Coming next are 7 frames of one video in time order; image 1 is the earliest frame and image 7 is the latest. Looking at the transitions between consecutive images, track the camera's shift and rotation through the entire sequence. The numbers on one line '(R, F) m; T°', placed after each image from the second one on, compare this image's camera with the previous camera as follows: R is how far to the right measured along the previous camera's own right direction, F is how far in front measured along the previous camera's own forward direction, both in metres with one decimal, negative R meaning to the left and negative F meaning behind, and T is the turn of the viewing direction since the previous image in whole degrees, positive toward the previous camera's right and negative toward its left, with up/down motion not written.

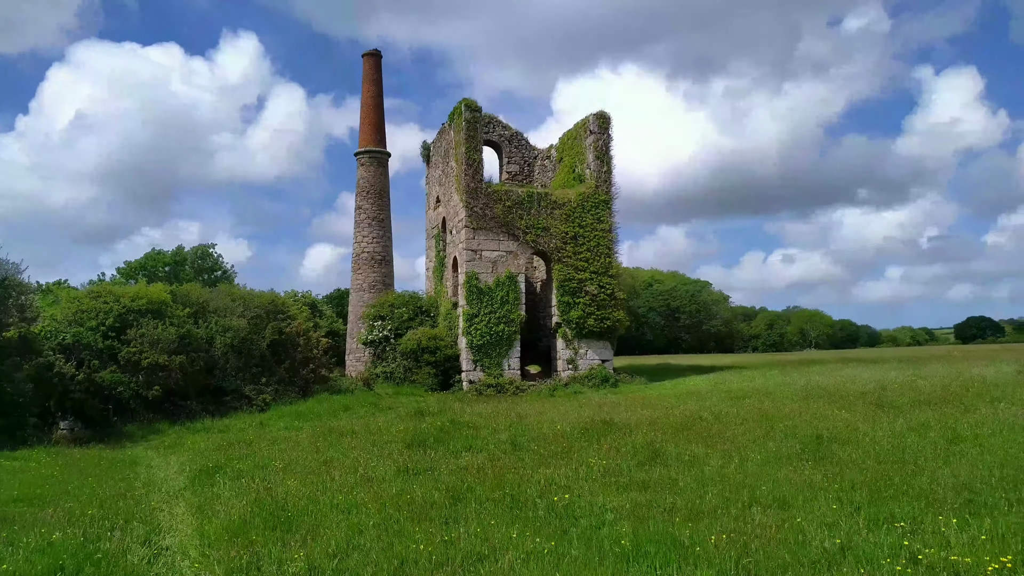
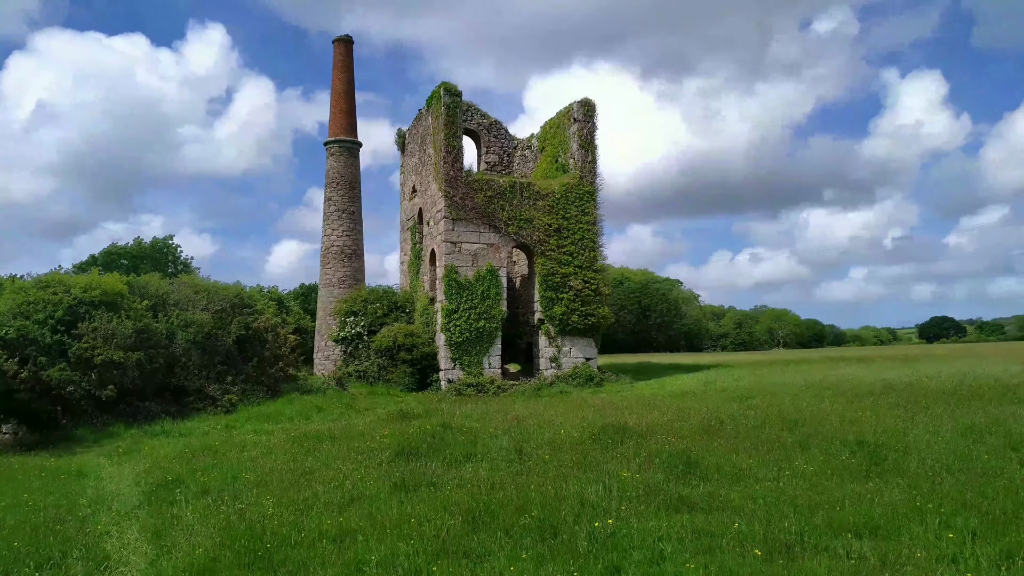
(-0.4, +1.0) m; +2°
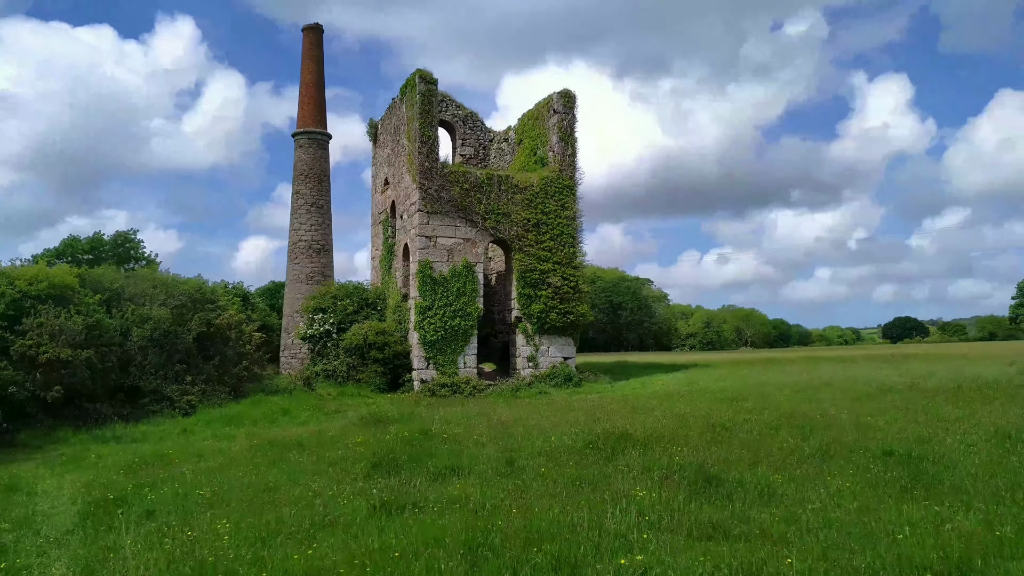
(-0.2, +0.8) m; +2°
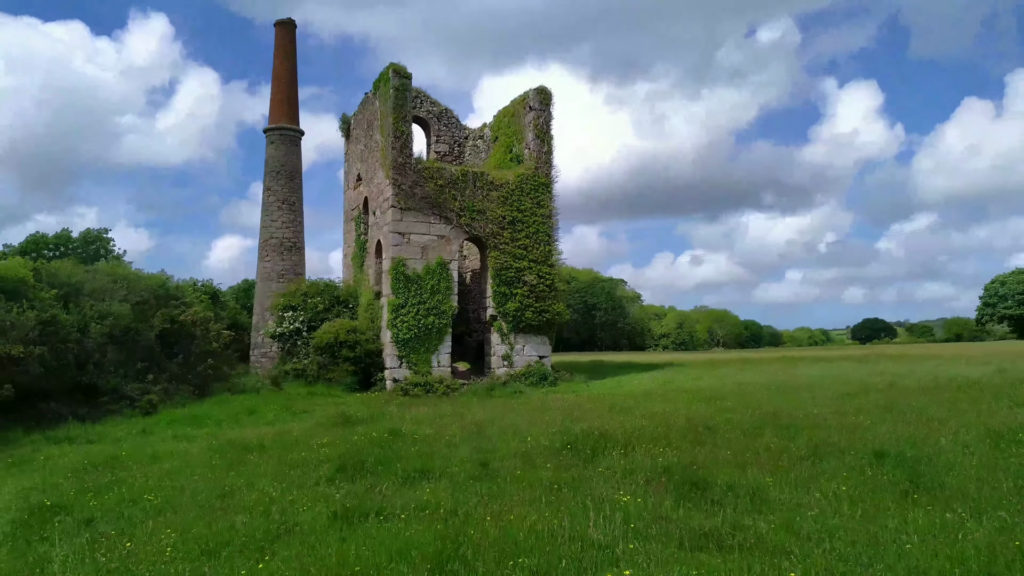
(0.0, +0.4) m; +2°
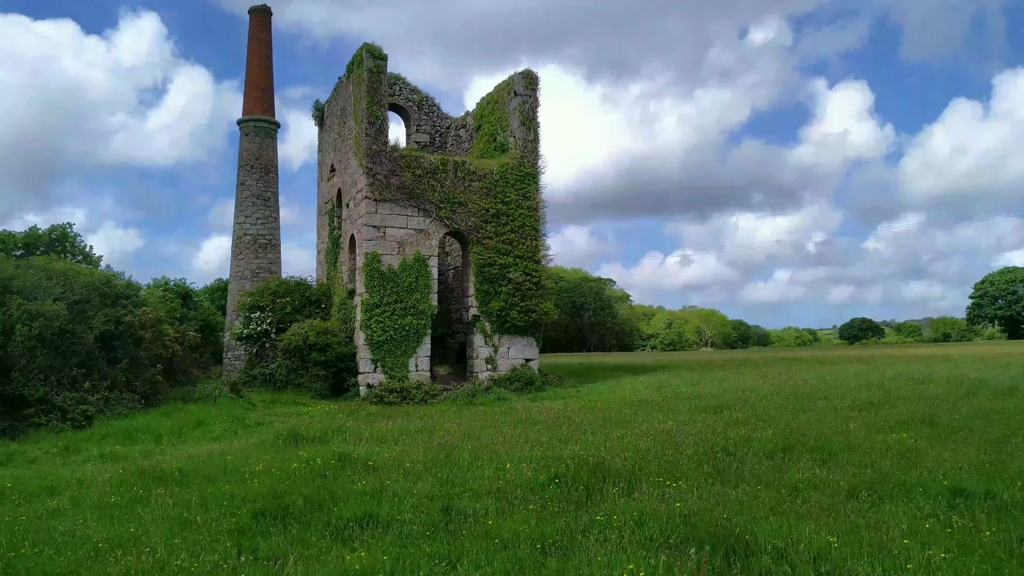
(+0.1, +1.5) m; +1°
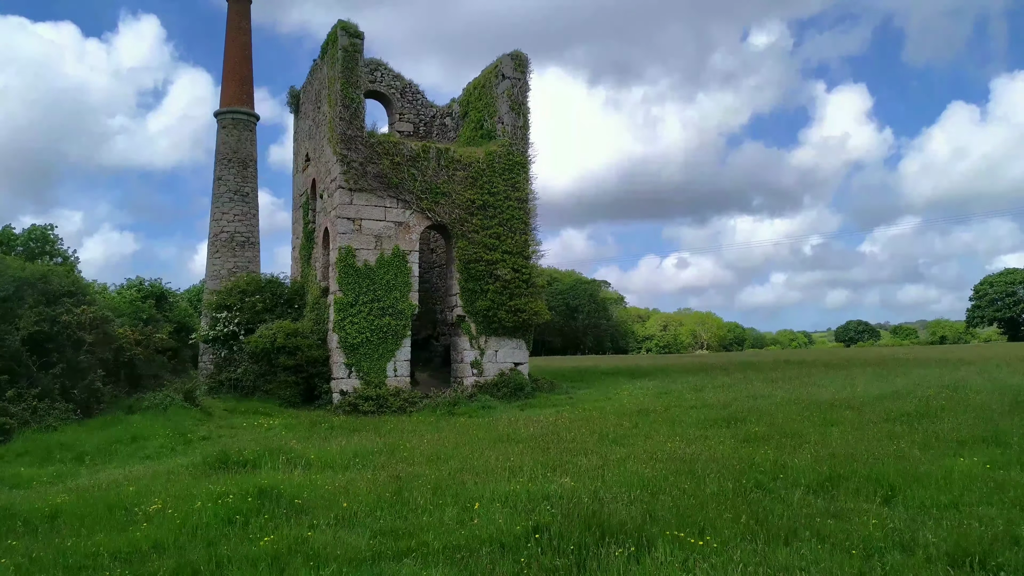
(+0.2, +1.5) m; 0°
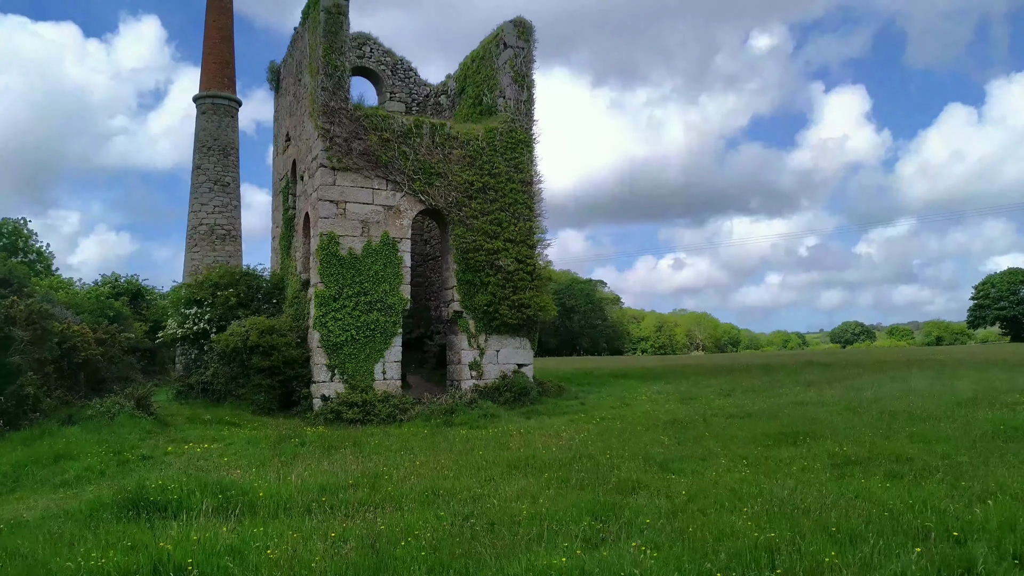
(-0.2, +2.0) m; 0°
